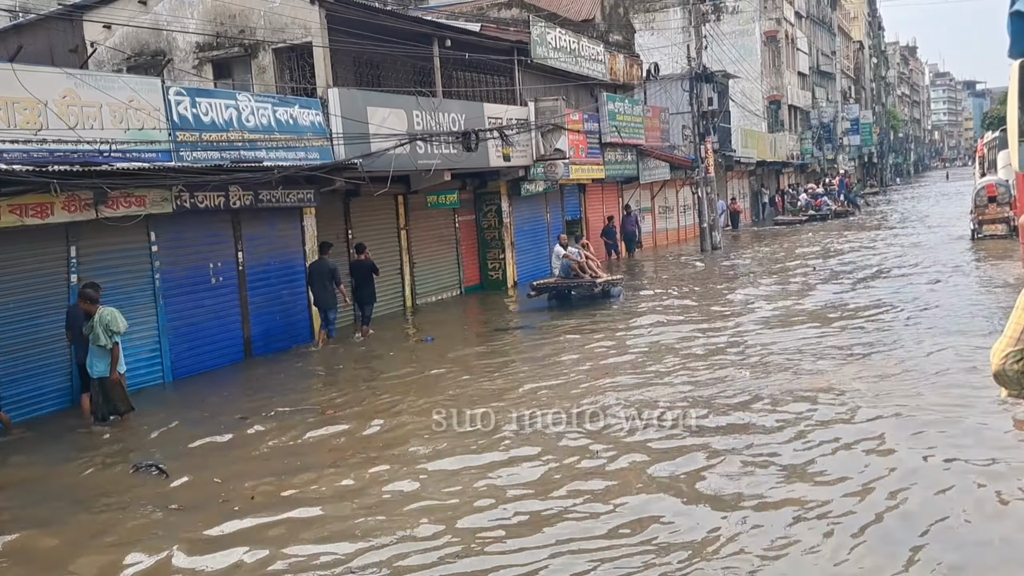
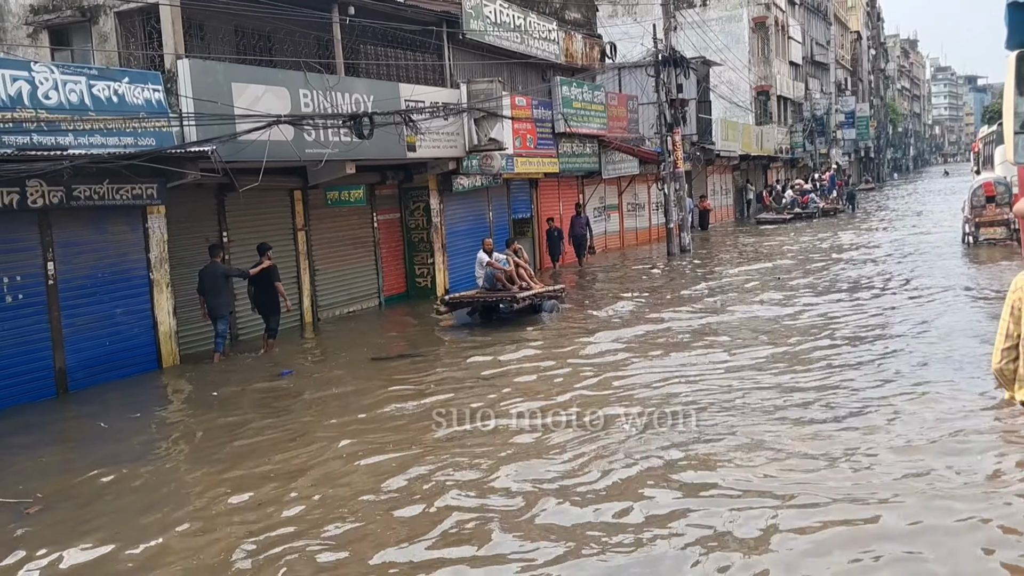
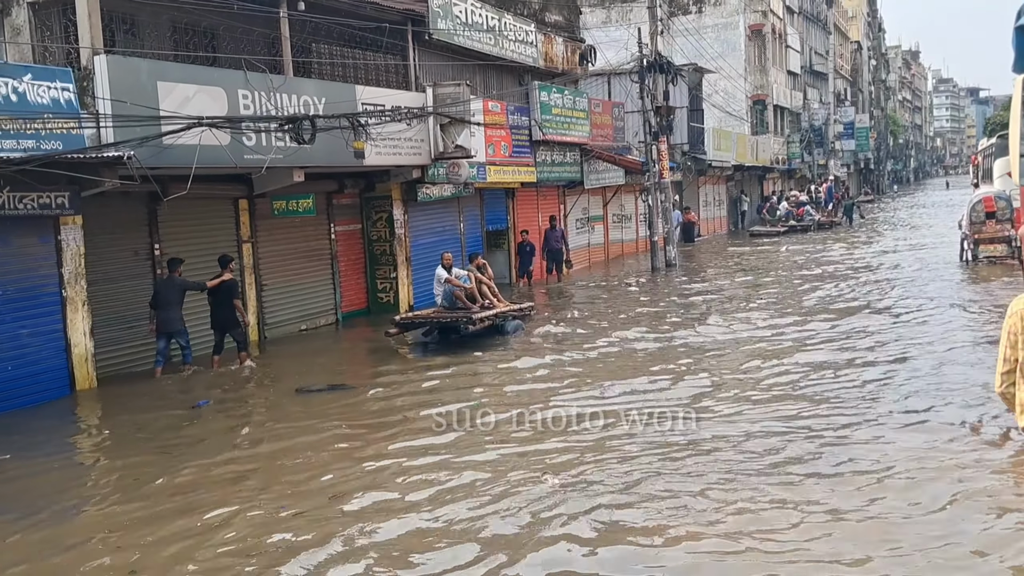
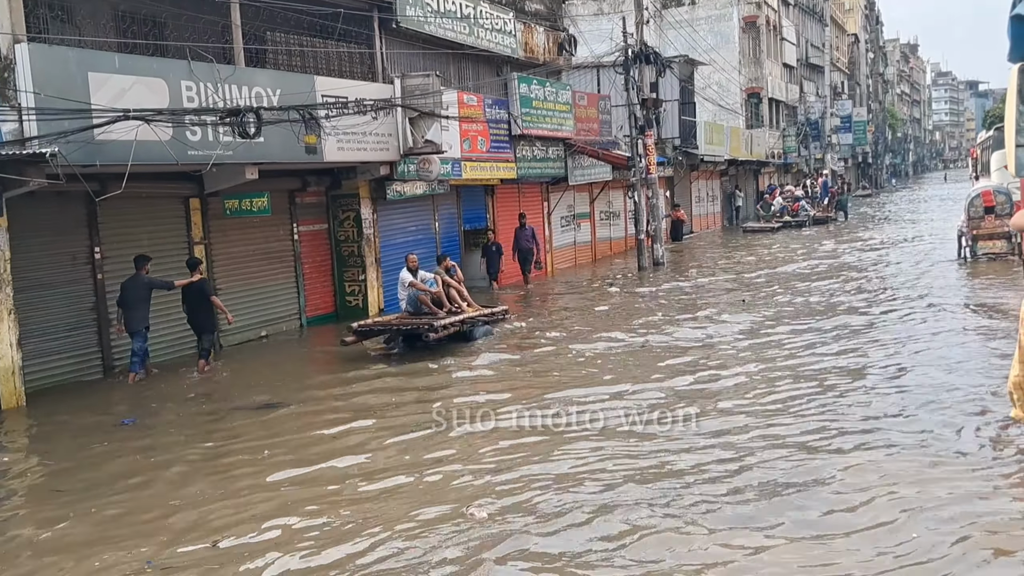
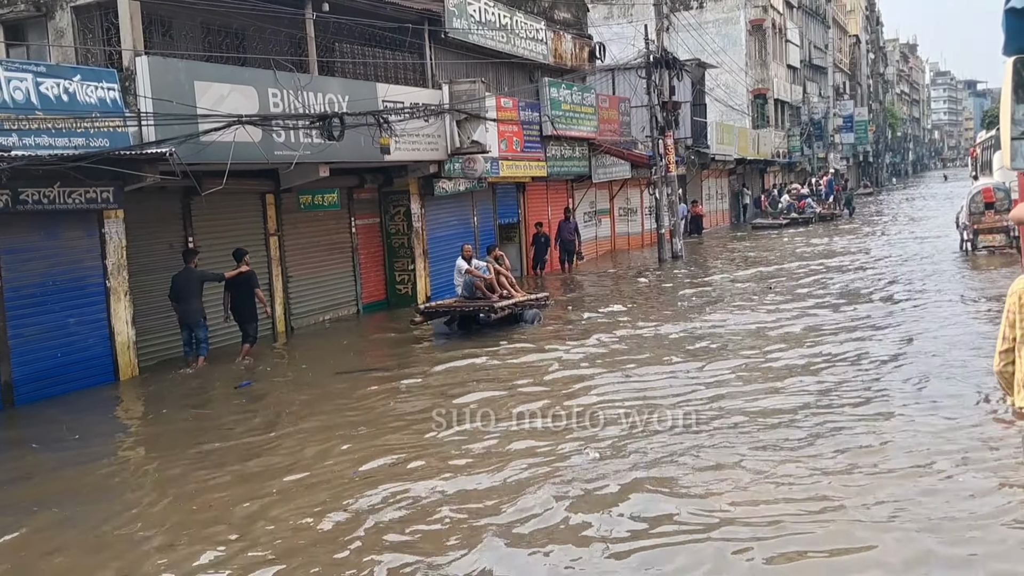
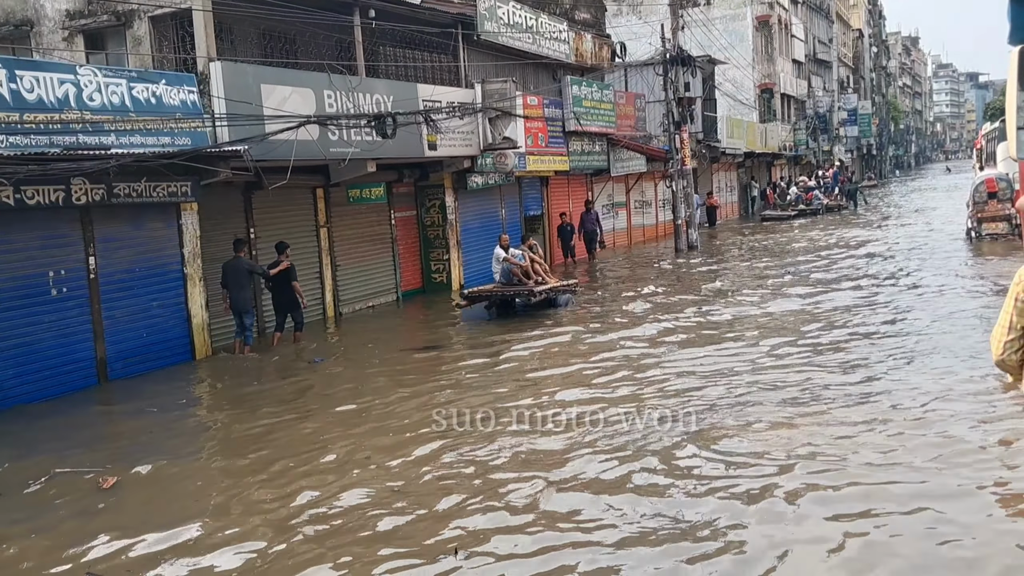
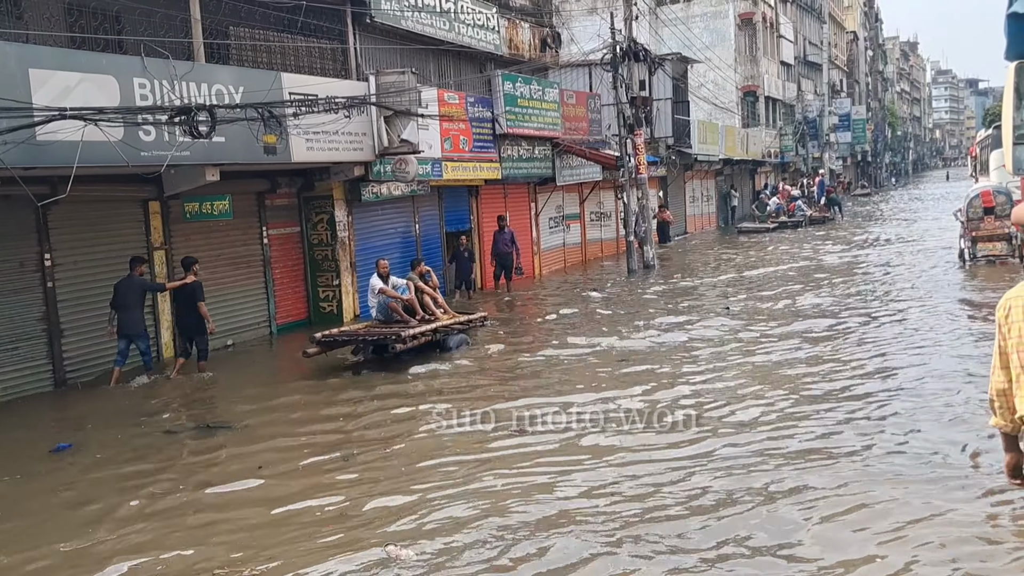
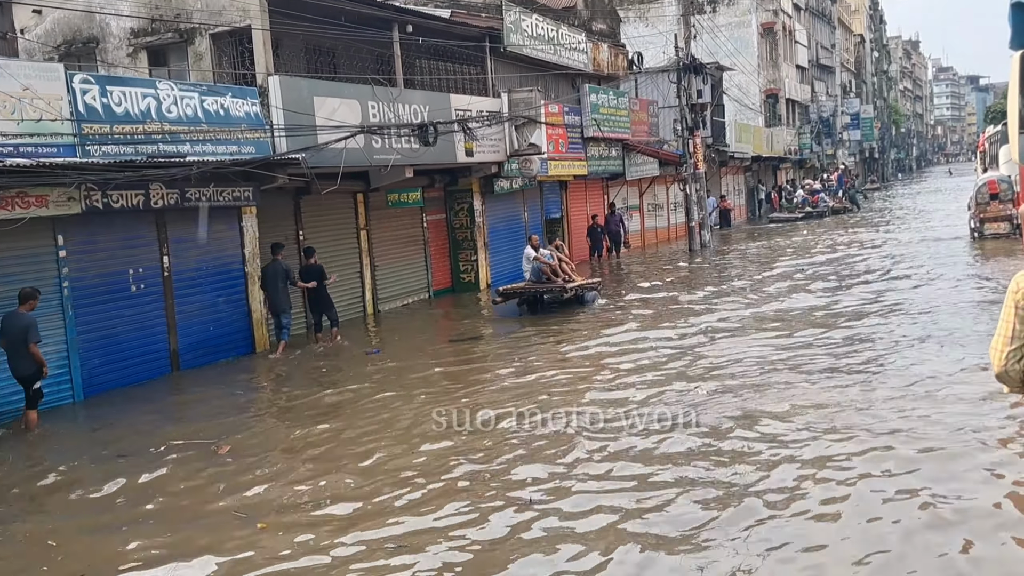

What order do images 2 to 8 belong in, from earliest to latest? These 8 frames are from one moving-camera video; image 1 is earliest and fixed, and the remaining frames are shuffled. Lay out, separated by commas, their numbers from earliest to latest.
8, 6, 2, 5, 3, 4, 7
